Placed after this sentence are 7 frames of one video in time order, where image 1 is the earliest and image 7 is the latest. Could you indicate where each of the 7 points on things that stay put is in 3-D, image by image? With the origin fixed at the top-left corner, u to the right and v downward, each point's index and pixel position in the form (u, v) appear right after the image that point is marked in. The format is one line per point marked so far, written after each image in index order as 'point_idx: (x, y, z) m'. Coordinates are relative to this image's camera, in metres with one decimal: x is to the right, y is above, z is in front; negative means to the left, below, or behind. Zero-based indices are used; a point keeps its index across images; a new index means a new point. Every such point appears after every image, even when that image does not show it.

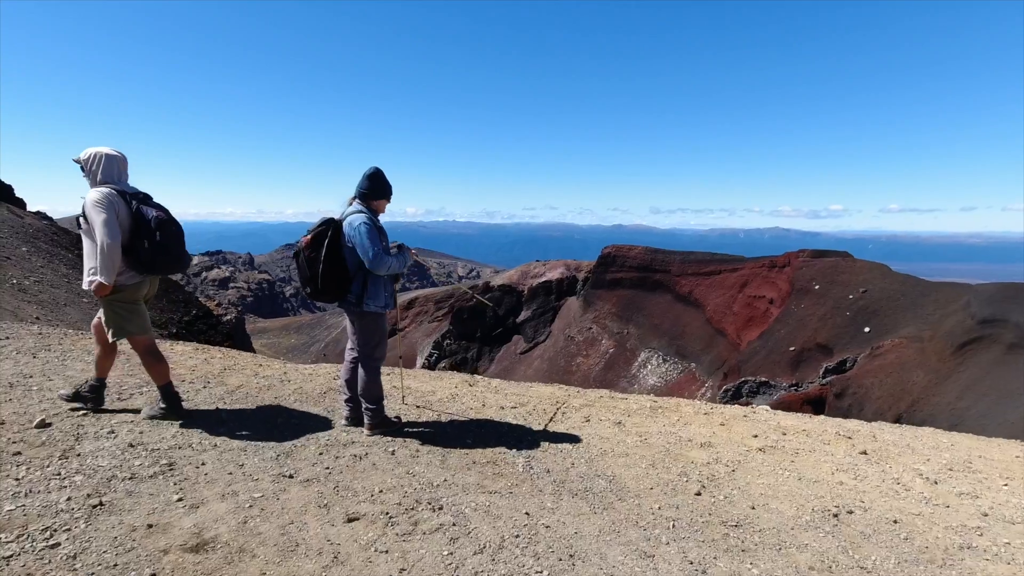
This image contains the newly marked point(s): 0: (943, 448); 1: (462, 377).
0: (+4.9, -1.8, +6.3) m
1: (-0.8, -1.4, +8.4) m
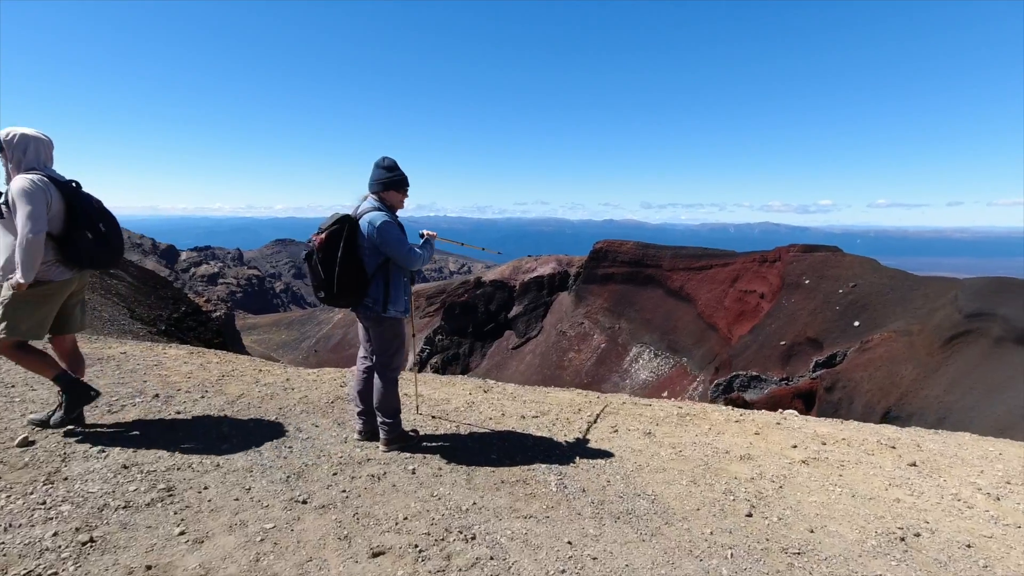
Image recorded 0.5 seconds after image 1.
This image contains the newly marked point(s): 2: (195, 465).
0: (+5.1, -1.8, +5.9) m
1: (-0.5, -1.4, +7.9) m
2: (-2.7, -1.5, +4.7) m
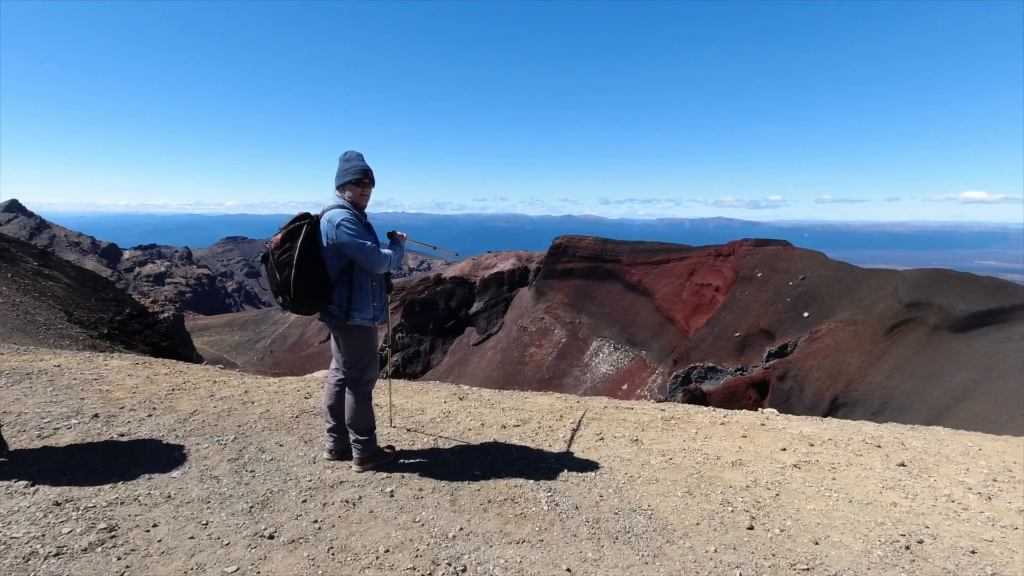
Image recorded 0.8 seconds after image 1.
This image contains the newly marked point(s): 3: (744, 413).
0: (+5.0, -1.8, +5.9) m
1: (-0.9, -1.4, +7.5) m
2: (-2.8, -1.6, +4.2) m
3: (+3.0, -1.6, +7.2) m
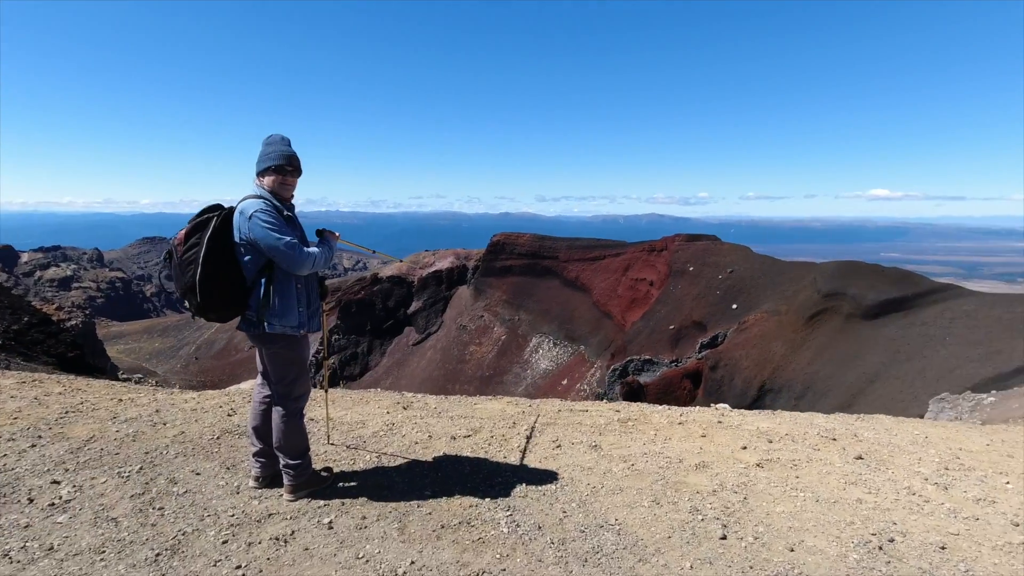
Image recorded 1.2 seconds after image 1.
0: (+4.5, -1.7, +6.0) m
1: (-1.5, -1.4, +7.0) m
2: (-3.0, -1.6, +3.4) m
3: (+2.4, -1.6, +7.1) m
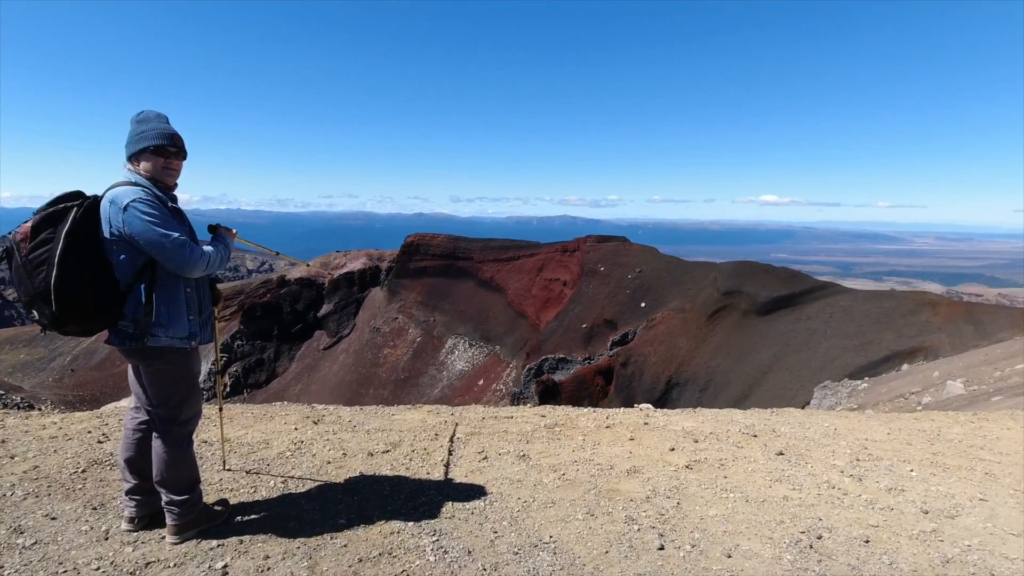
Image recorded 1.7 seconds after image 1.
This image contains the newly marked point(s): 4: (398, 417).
0: (+3.6, -1.7, +6.2) m
1: (-2.4, -1.4, +6.3) m
2: (-3.4, -1.7, +2.5) m
3: (+1.4, -1.6, +7.0) m
4: (-1.3, -1.5, +6.4) m
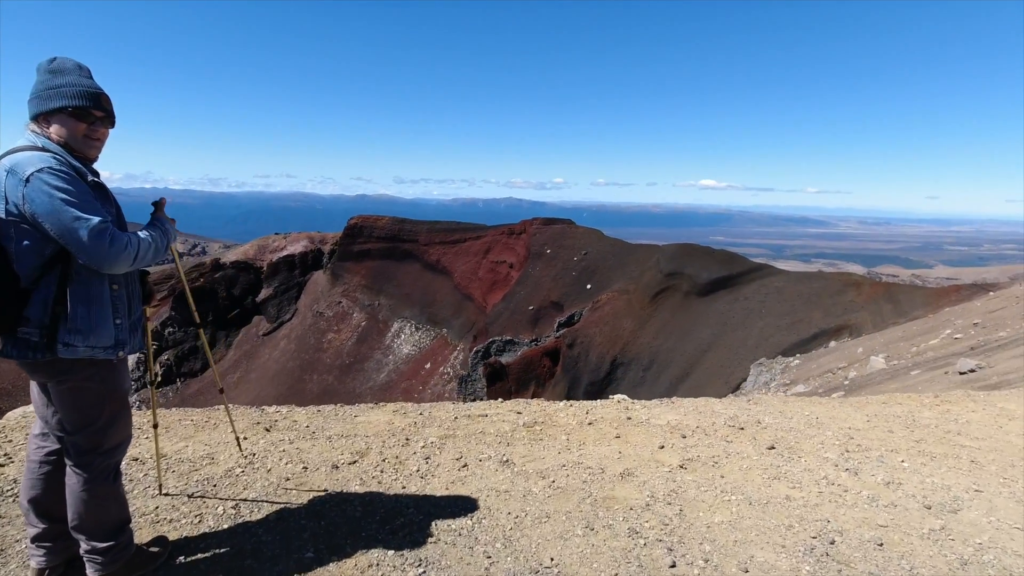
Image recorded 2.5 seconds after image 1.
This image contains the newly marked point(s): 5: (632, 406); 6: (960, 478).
0: (+3.4, -1.5, +6.1) m
1: (-2.7, -1.3, +5.6) m
2: (-3.3, -1.7, +1.7) m
3: (+1.1, -1.4, +6.7) m
4: (-1.6, -1.4, +5.8) m
5: (+1.5, -1.4, +6.7) m
6: (+3.9, -1.7, +4.9) m
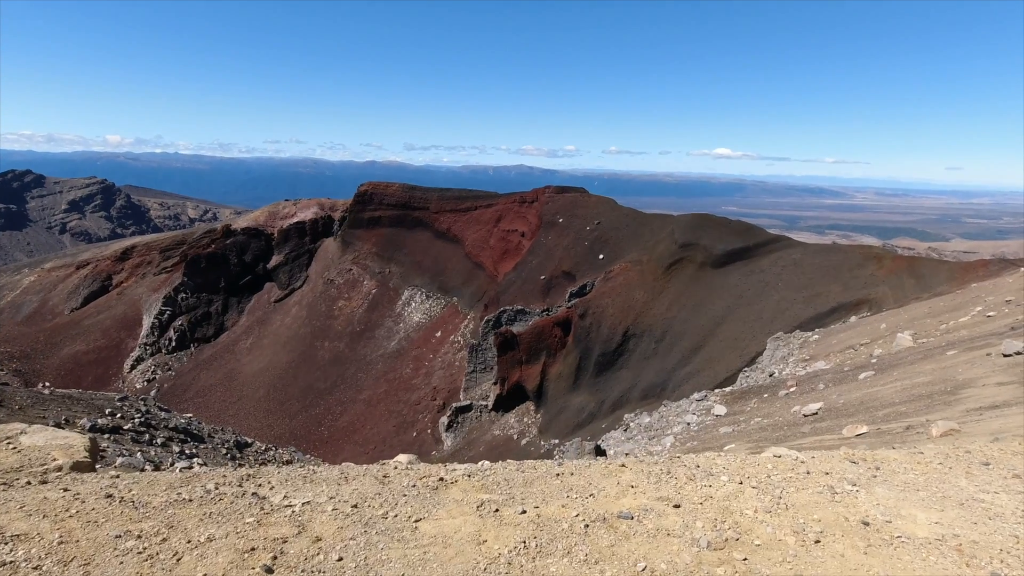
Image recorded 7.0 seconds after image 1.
0: (+4.4, -1.7, +3.6) m
1: (-1.6, -1.4, +3.2) m
2: (-2.3, -2.0, -0.6) m
3: (+2.2, -1.5, +4.2) m
4: (-0.5, -1.5, +3.4) m
5: (+2.5, -1.5, +4.3) m
6: (+5.0, -1.9, +2.4) m
